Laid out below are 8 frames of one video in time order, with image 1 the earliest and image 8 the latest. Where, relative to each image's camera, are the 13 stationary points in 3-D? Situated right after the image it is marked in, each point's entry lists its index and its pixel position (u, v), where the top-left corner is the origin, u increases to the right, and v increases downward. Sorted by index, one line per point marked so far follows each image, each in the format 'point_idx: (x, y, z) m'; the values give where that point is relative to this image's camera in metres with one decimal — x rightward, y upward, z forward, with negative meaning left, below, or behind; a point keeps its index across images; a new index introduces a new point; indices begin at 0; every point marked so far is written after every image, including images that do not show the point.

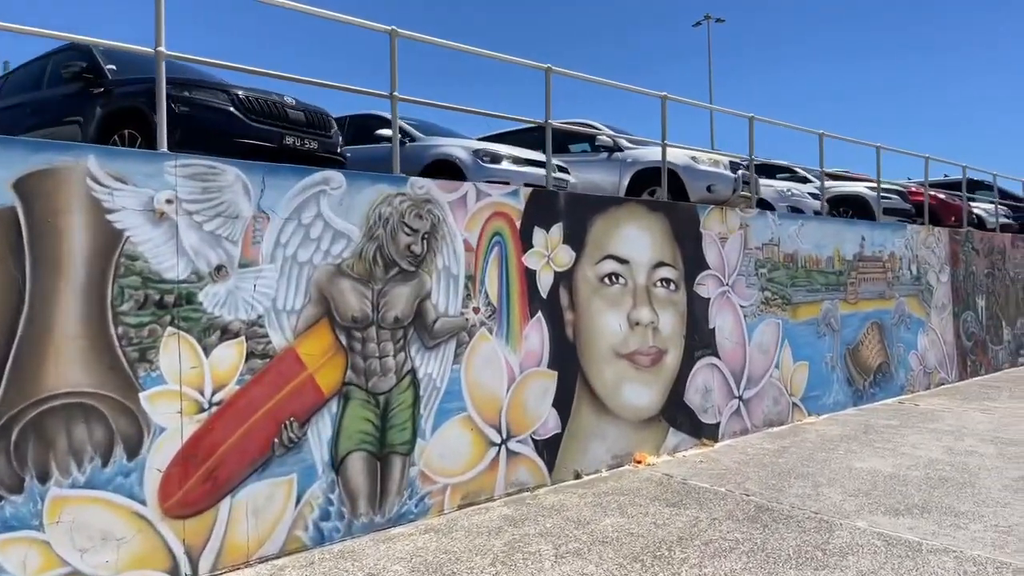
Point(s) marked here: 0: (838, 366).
0: (+4.6, -1.1, +10.0) m
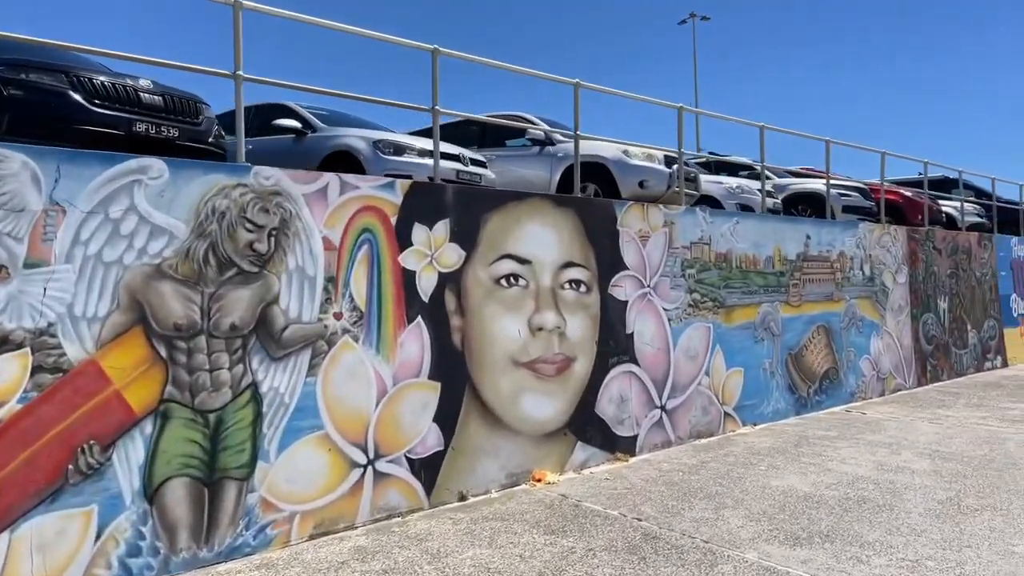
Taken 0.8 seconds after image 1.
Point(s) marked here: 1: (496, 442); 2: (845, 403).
0: (+3.6, -1.1, +9.4) m
1: (-0.2, -1.4, +6.3) m
2: (+4.9, -1.7, +10.4) m
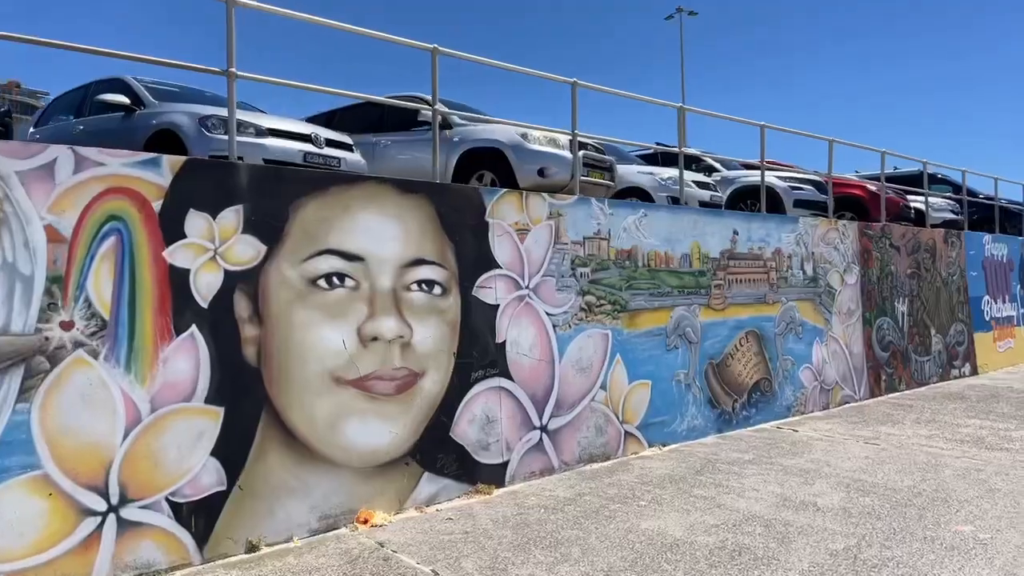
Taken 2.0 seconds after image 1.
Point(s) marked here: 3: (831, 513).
0: (+2.2, -1.2, +8.3) m
1: (-1.5, -1.4, +5.2) m
2: (+3.5, -1.7, +9.3) m
3: (+2.5, -1.8, +5.5) m
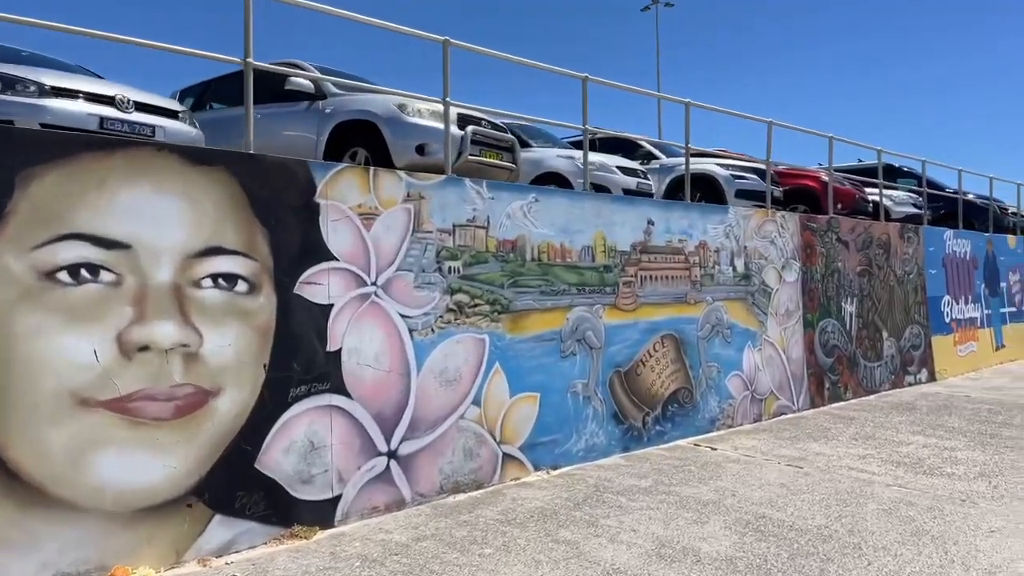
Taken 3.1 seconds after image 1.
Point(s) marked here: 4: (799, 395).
0: (+0.9, -1.1, +7.2) m
1: (-2.8, -1.4, +4.0) m
2: (+2.2, -1.7, +8.2) m
3: (+1.3, -1.8, +4.4) m
4: (+4.0, -1.5, +9.7) m
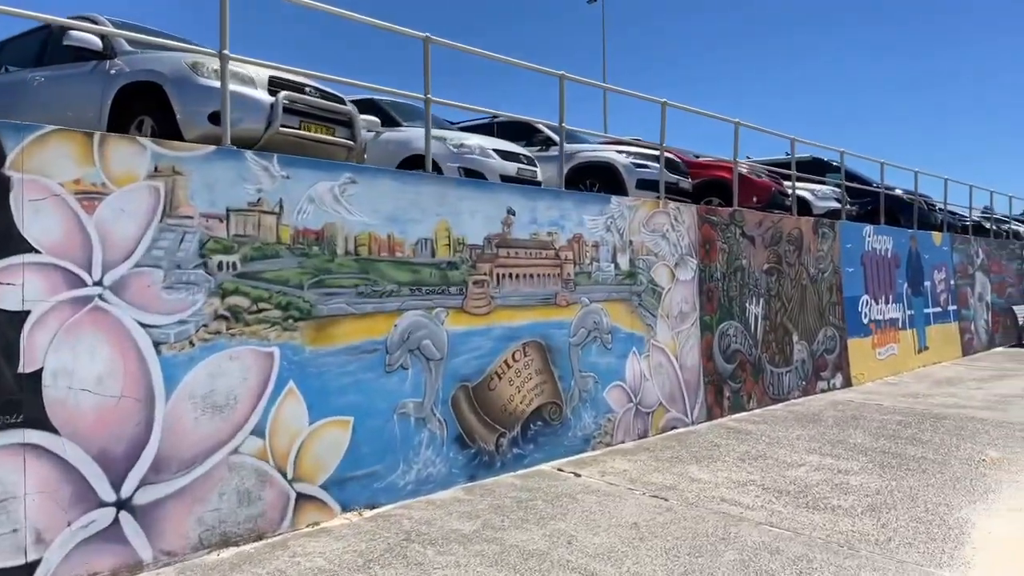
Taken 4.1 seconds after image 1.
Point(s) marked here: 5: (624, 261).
0: (-0.7, -1.1, +6.1) m
1: (-4.2, -1.4, +2.7) m
2: (+0.6, -1.7, +7.1) m
3: (-0.1, -1.8, +3.3) m
4: (+2.3, -1.5, +8.7) m
5: (+1.3, +0.3, +7.9) m
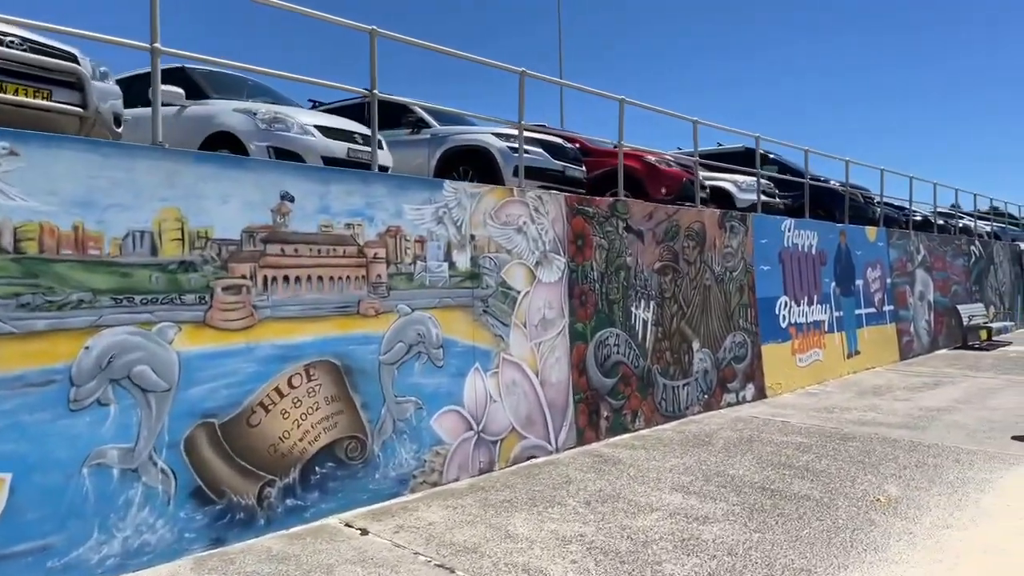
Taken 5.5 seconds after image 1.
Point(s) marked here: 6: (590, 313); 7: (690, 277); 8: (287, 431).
0: (-2.4, -1.2, +4.6) m
1: (-5.7, -1.5, +1.1) m
2: (-1.1, -1.8, +5.7) m
3: (-1.7, -1.8, +1.9) m
4: (+0.5, -1.5, +7.4) m
5: (-0.5, +0.3, +6.6) m
6: (+0.9, -0.3, +7.9) m
7: (+2.4, +0.2, +9.5) m
8: (-1.7, -1.1, +5.3) m
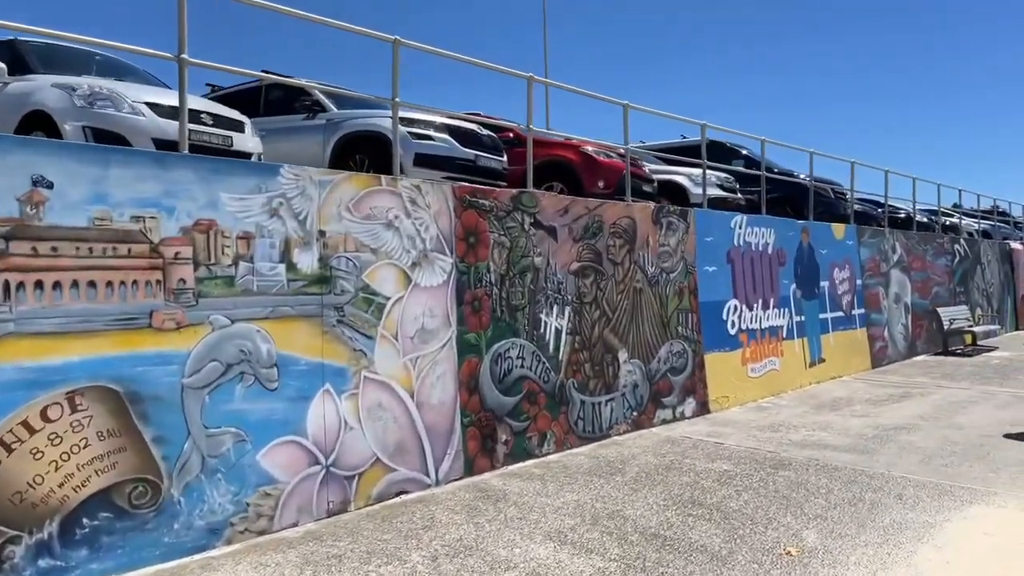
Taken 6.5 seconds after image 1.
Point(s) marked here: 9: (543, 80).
0: (-3.5, -1.2, +3.5) m
1: (-6.9, -1.5, 0.0) m
2: (-2.3, -1.8, +4.7) m
3: (-2.8, -1.9, +0.8) m
4: (-0.6, -1.5, +6.3) m
5: (-1.6, +0.2, +5.5) m
6: (-0.3, -0.3, +6.8) m
7: (+1.3, +0.1, +8.4) m
8: (-2.9, -1.1, +4.2) m
9: (+0.4, +2.3, +7.7) m
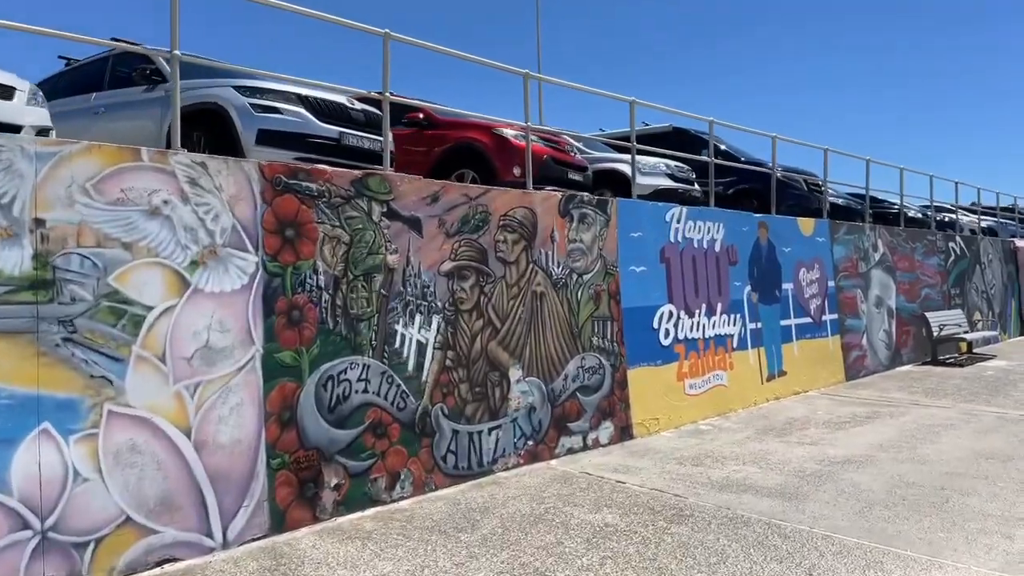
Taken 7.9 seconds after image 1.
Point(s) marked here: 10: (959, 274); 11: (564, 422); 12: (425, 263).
0: (-4.9, -1.3, +2.2) m
1: (-8.3, -1.6, -1.2) m
2: (-3.6, -1.8, +3.3) m
3: (-4.3, -1.9, -0.5) m
4: (-2.0, -1.6, +4.9) m
5: (-3.0, +0.2, +4.1) m
6: (-1.6, -0.4, +5.5) m
7: (0.0, +0.1, +7.0) m
8: (-4.2, -1.2, +2.9) m
9: (-1.0, +2.3, +6.4) m
10: (+11.7, +0.4, +18.3) m
11: (+0.6, -1.4, +7.3) m
12: (-0.8, +0.2, +6.3) m
